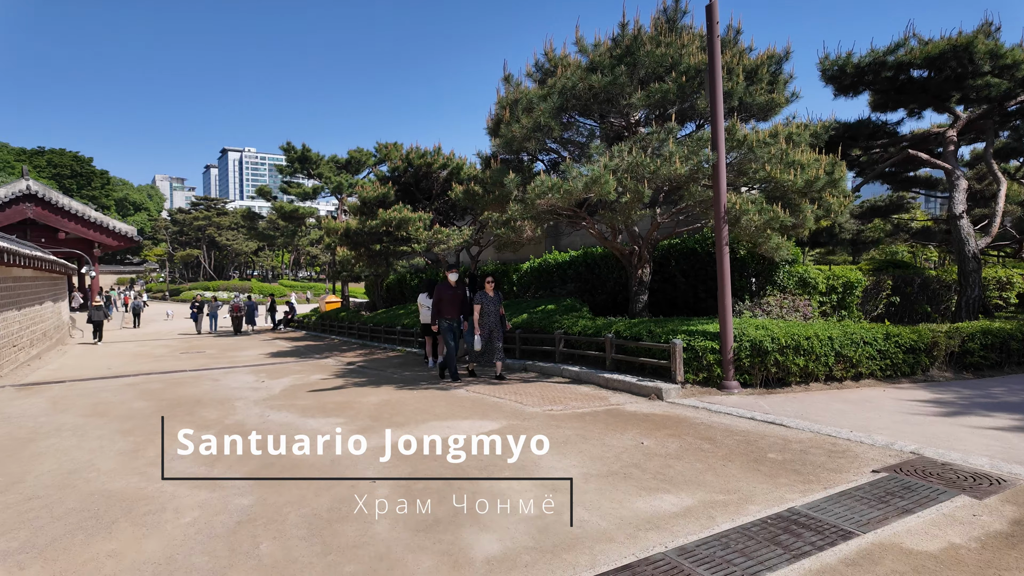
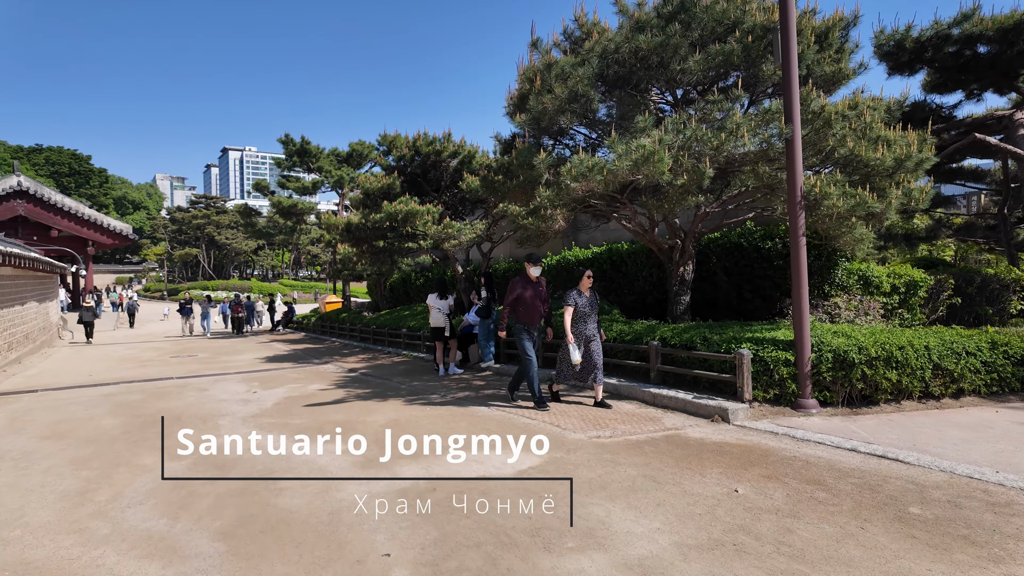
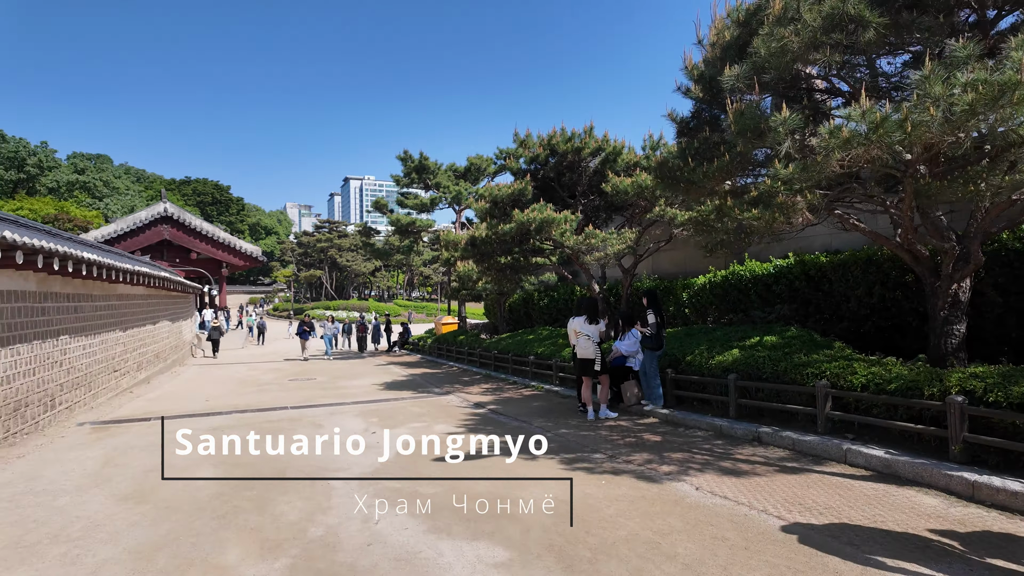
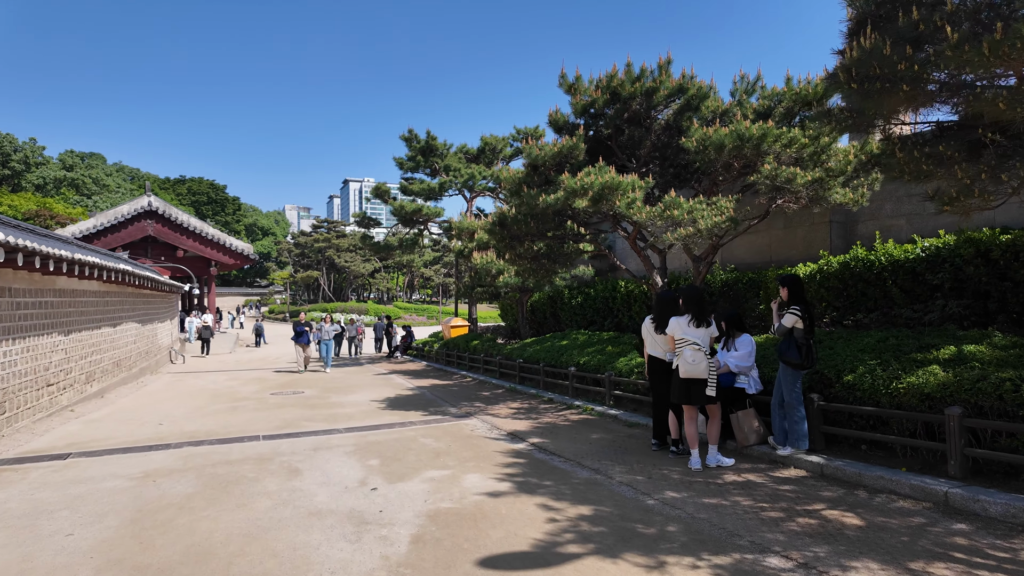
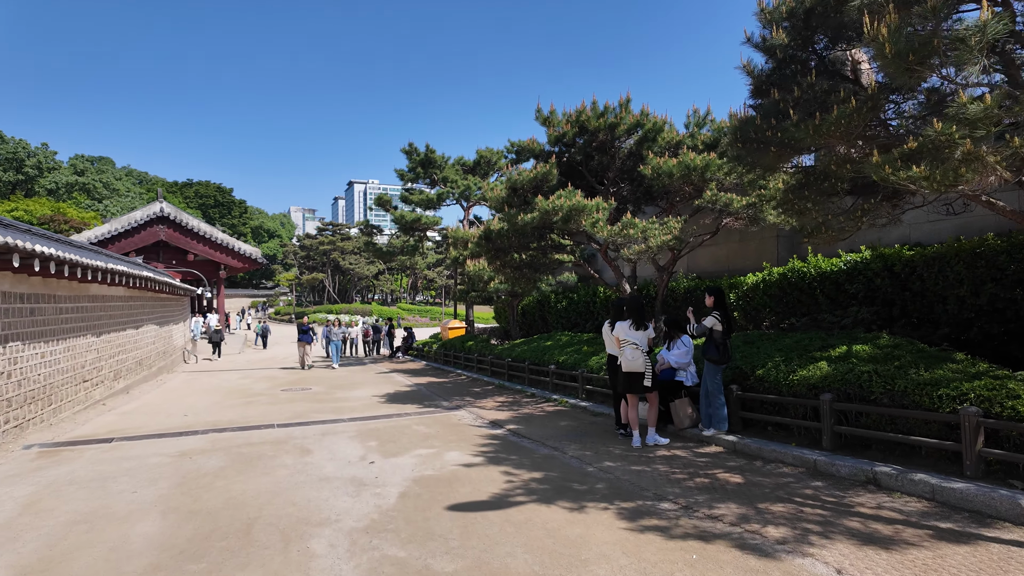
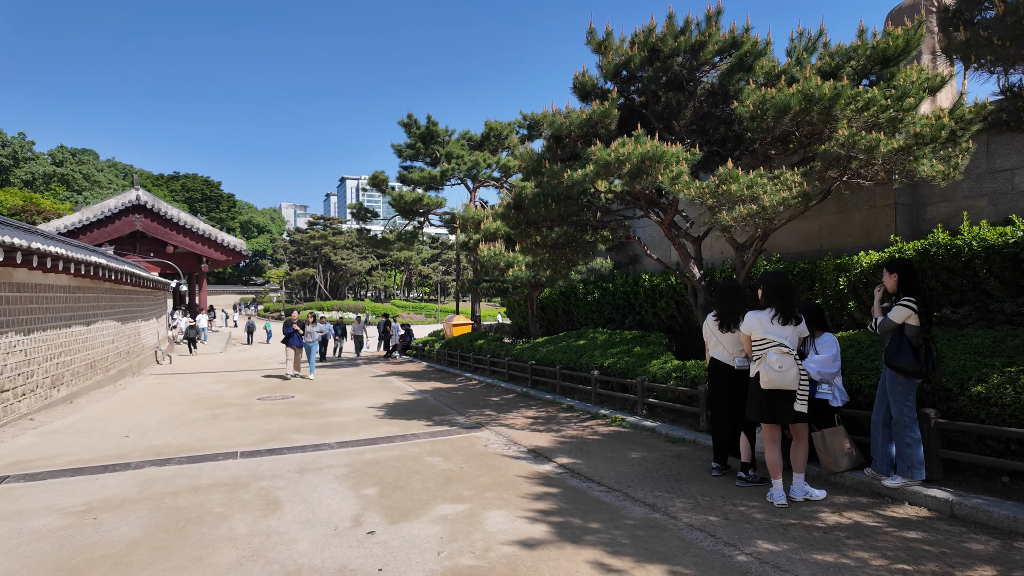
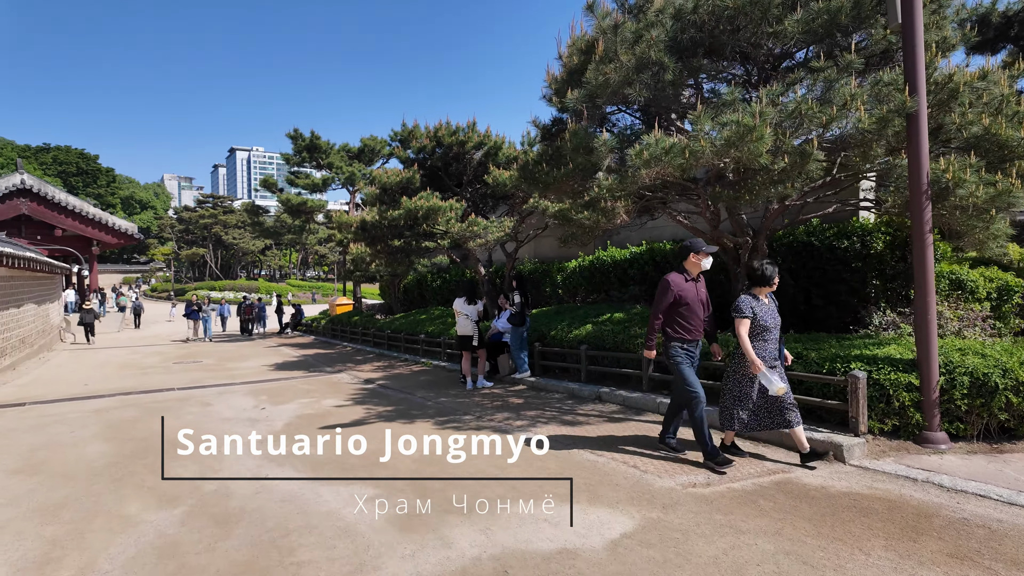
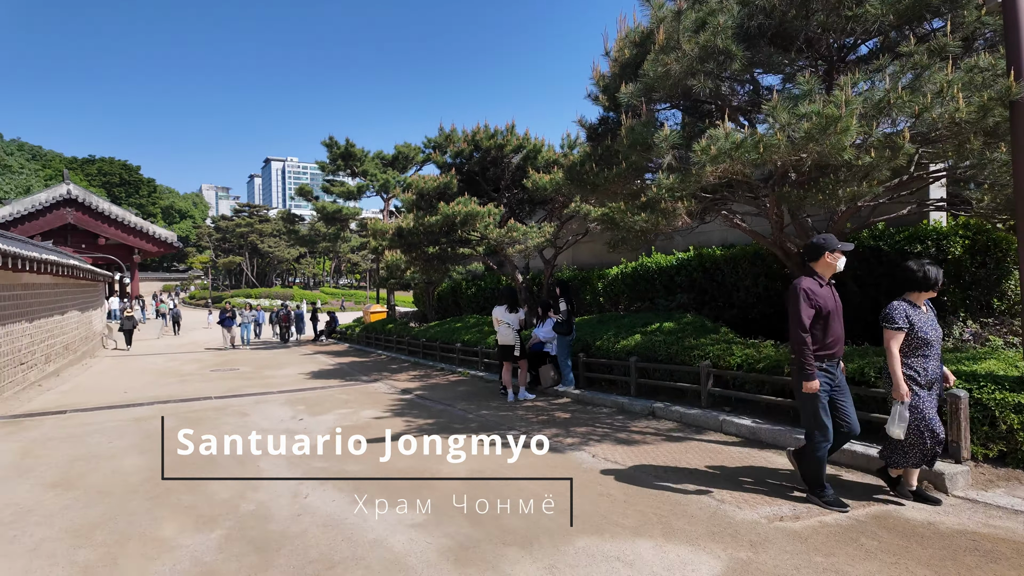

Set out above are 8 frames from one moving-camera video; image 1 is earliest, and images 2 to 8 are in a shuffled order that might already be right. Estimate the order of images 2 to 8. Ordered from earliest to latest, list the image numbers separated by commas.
2, 7, 8, 3, 5, 4, 6
